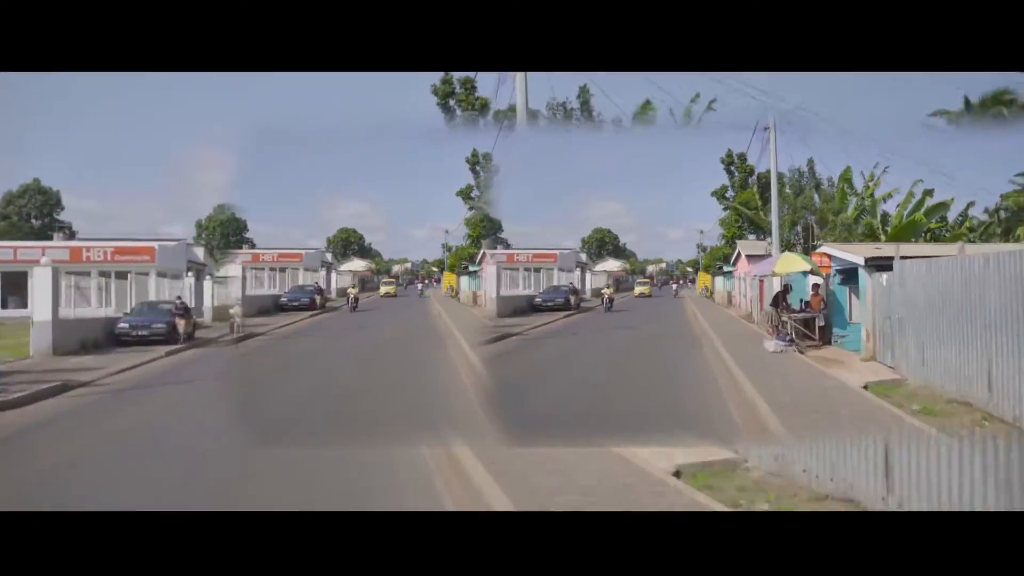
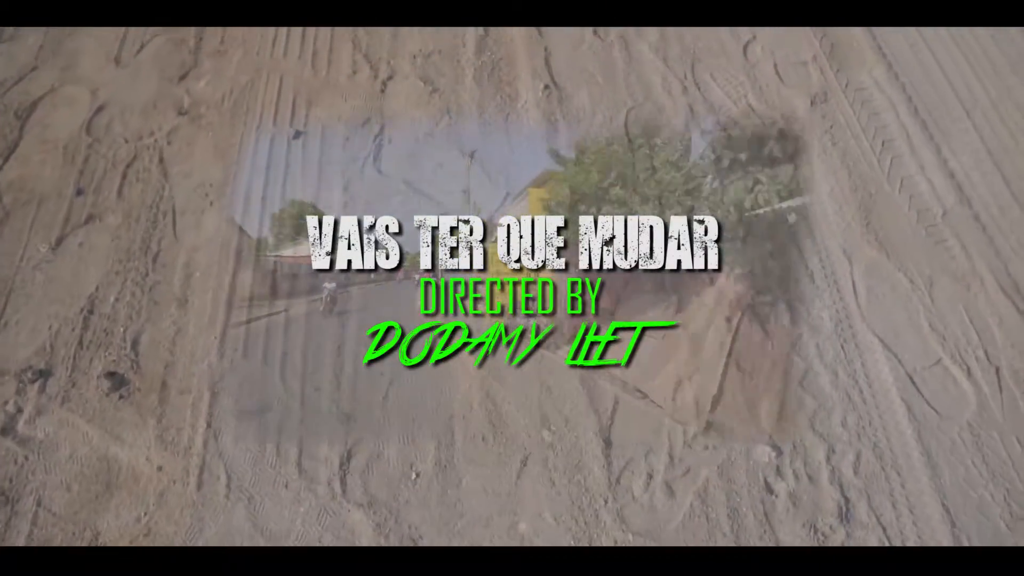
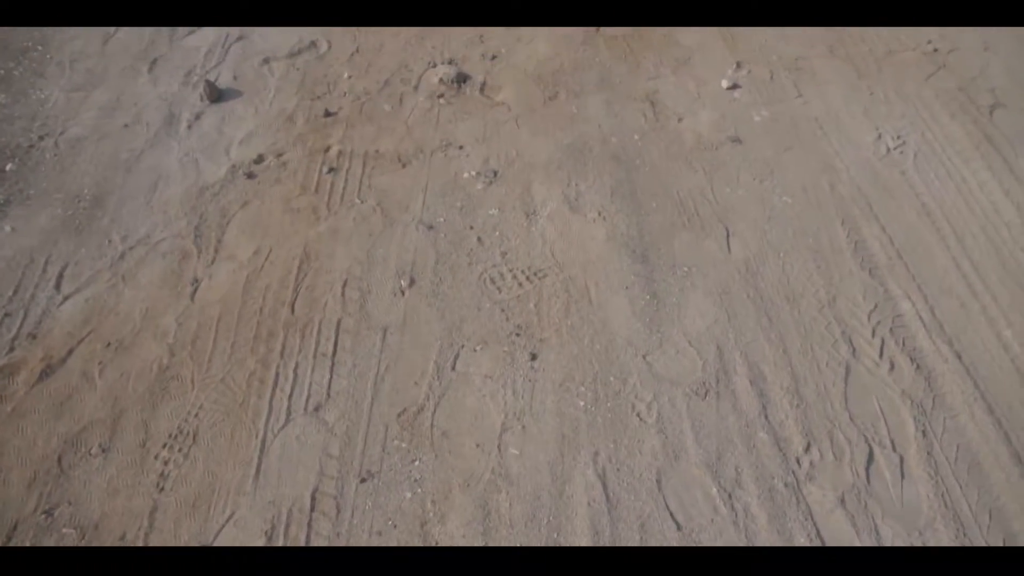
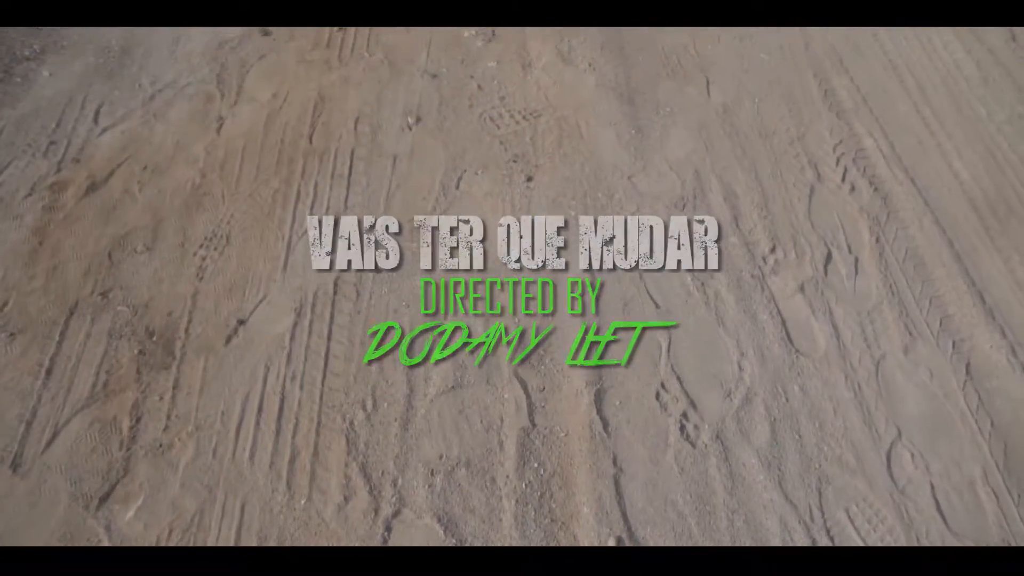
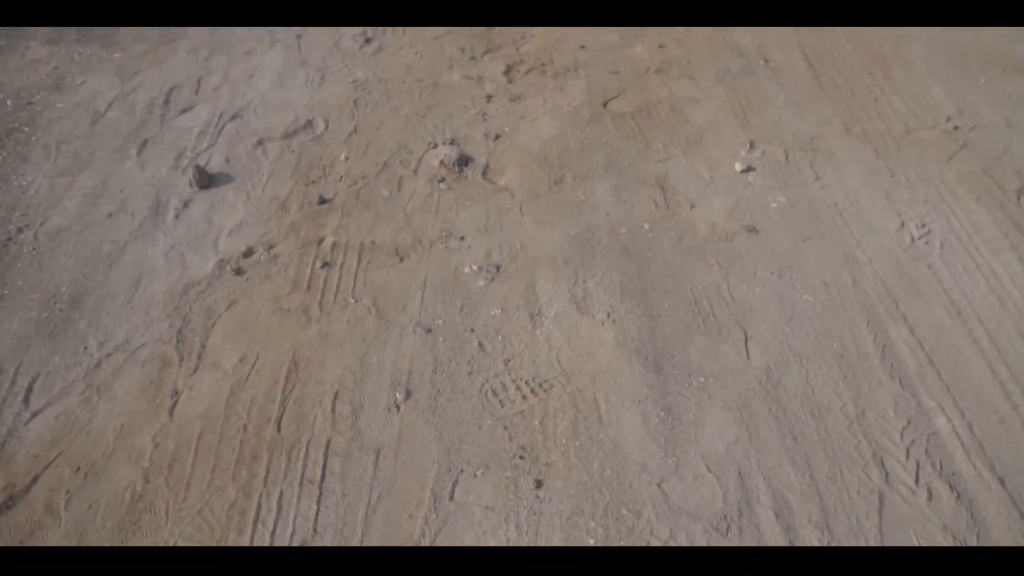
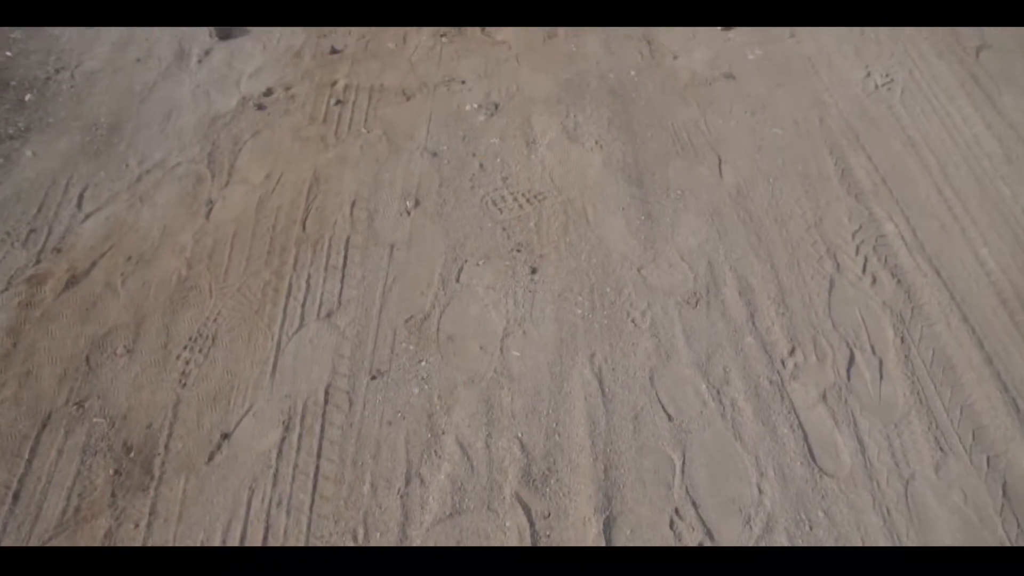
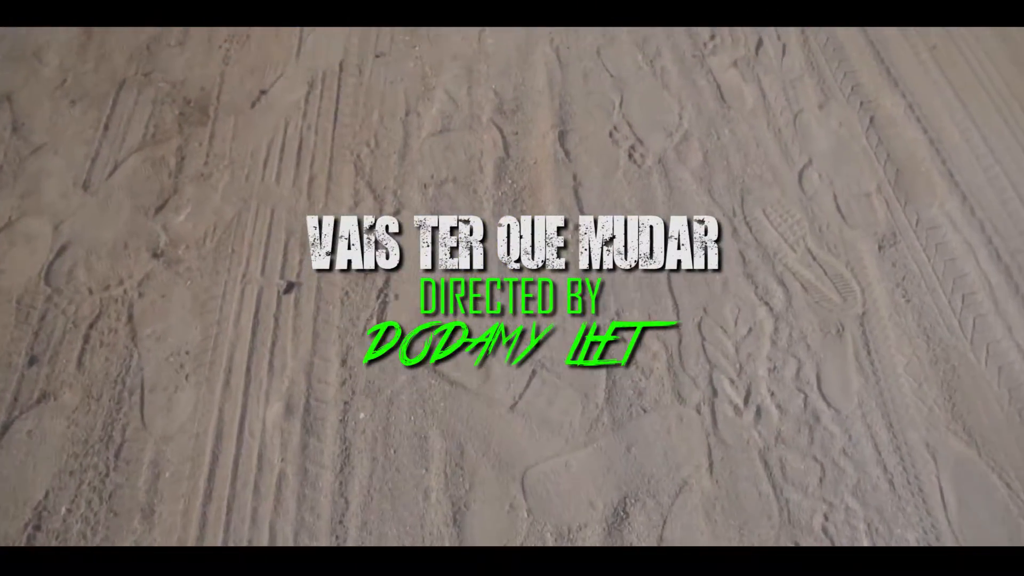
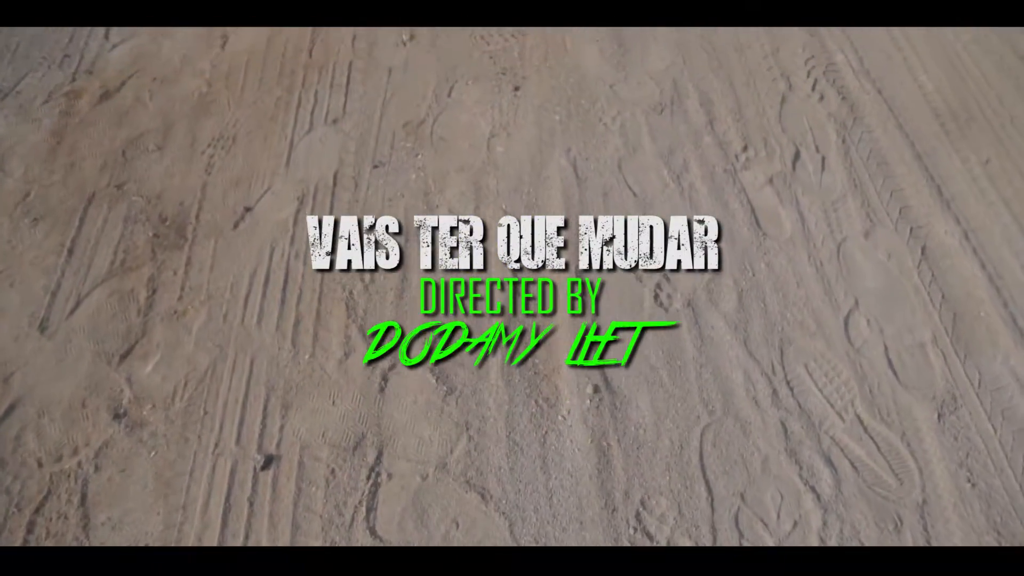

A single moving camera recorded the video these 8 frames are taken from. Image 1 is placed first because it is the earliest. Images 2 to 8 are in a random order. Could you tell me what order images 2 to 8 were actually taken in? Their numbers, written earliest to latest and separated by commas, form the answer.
2, 7, 8, 4, 6, 3, 5
